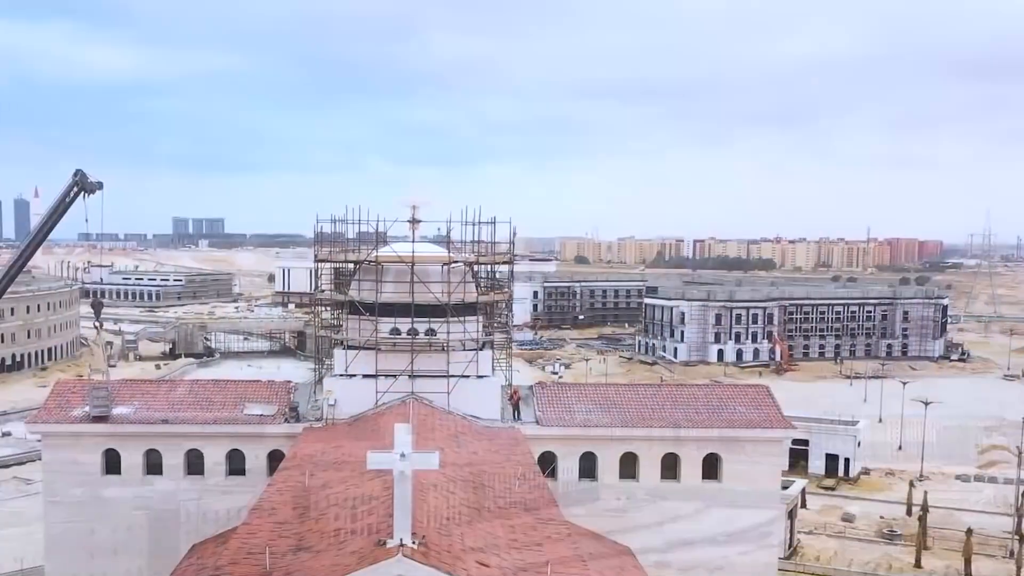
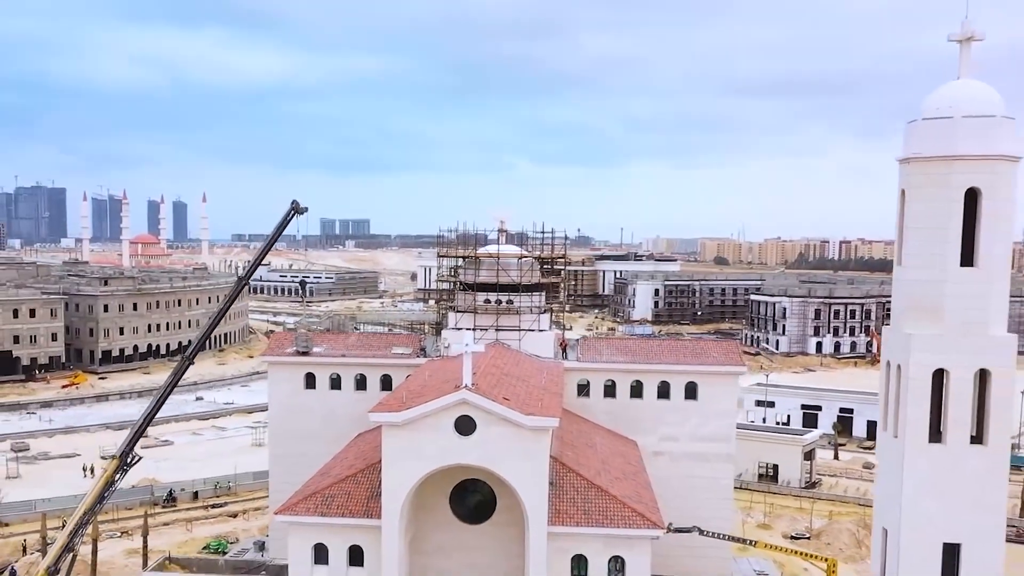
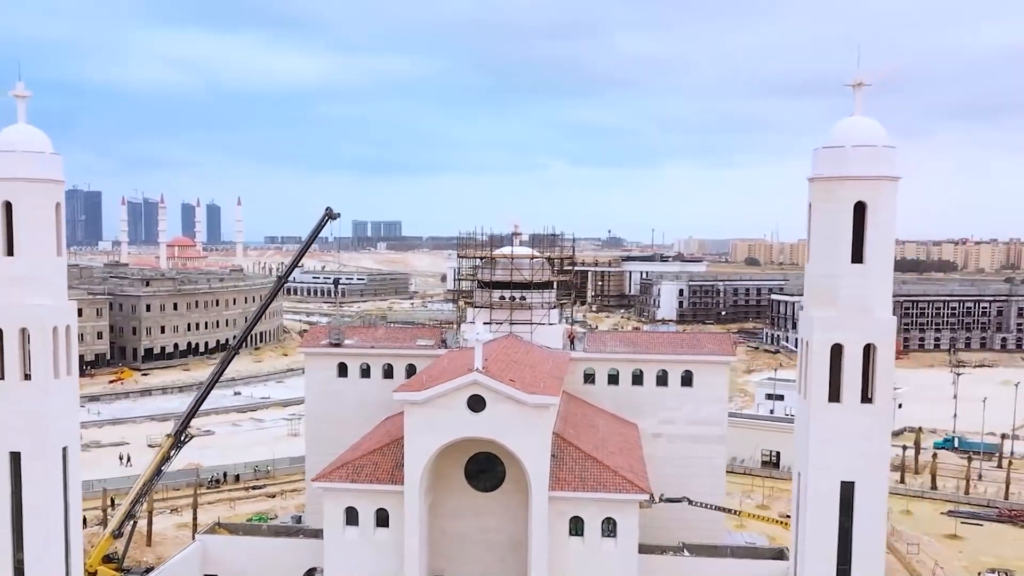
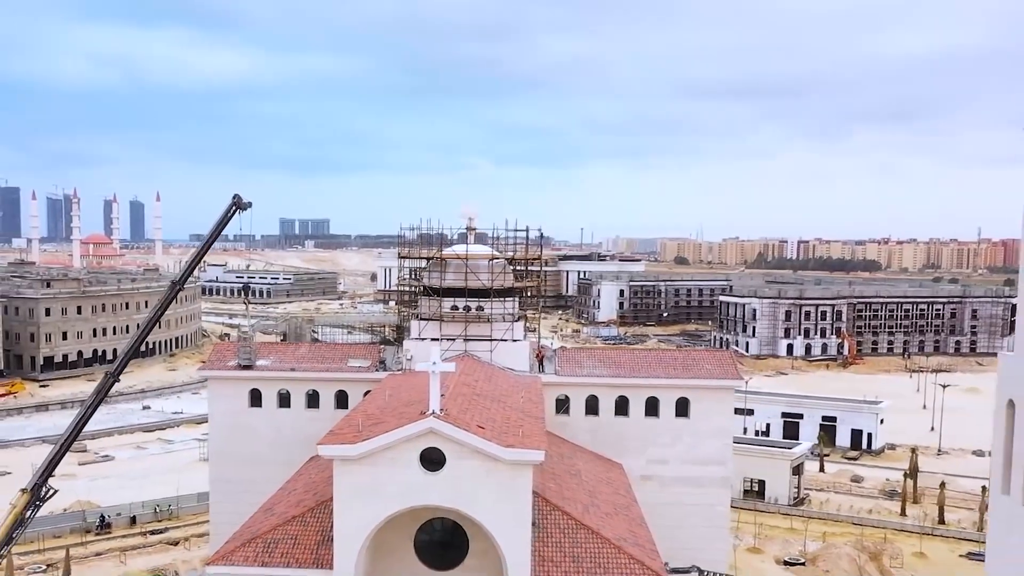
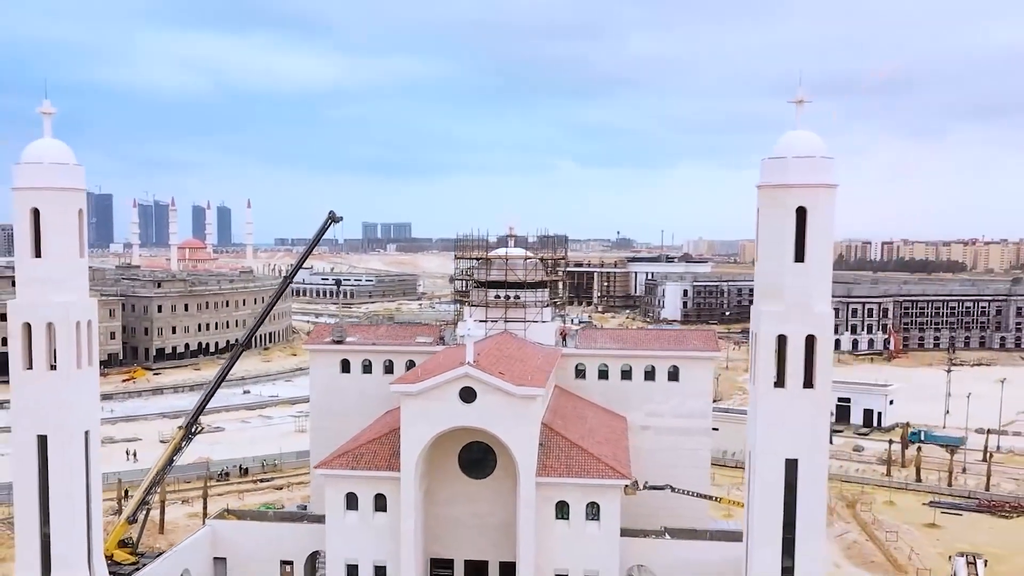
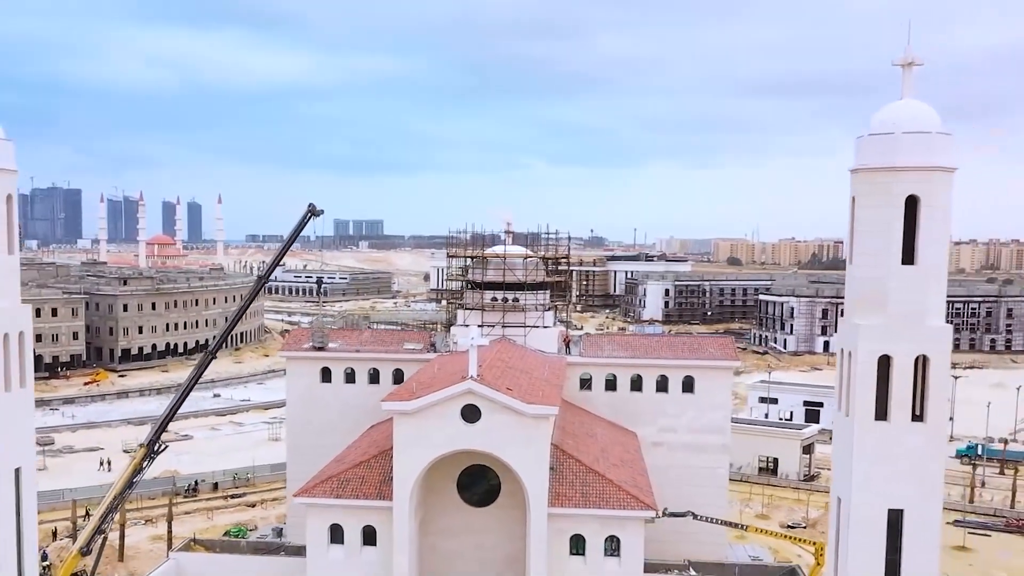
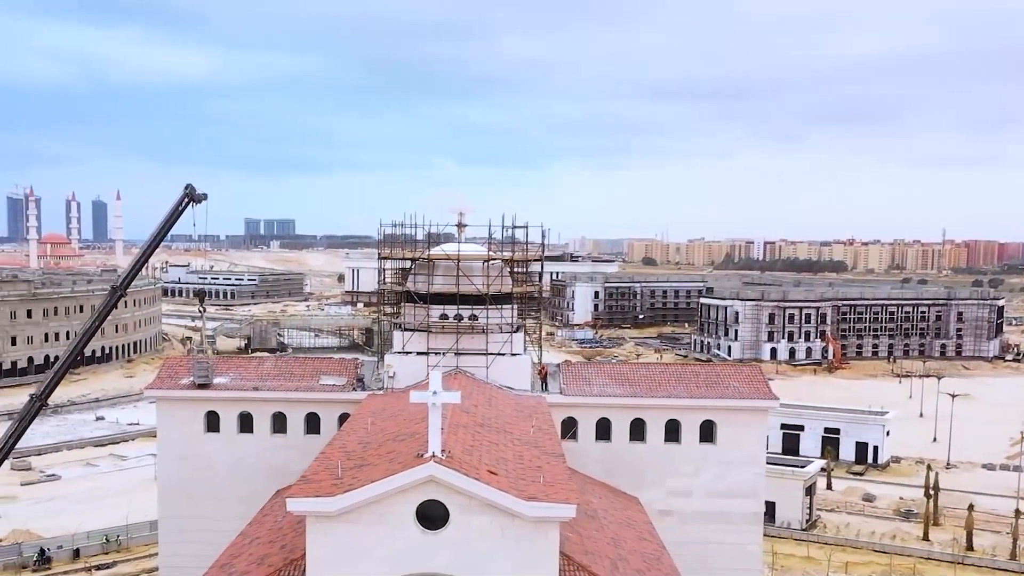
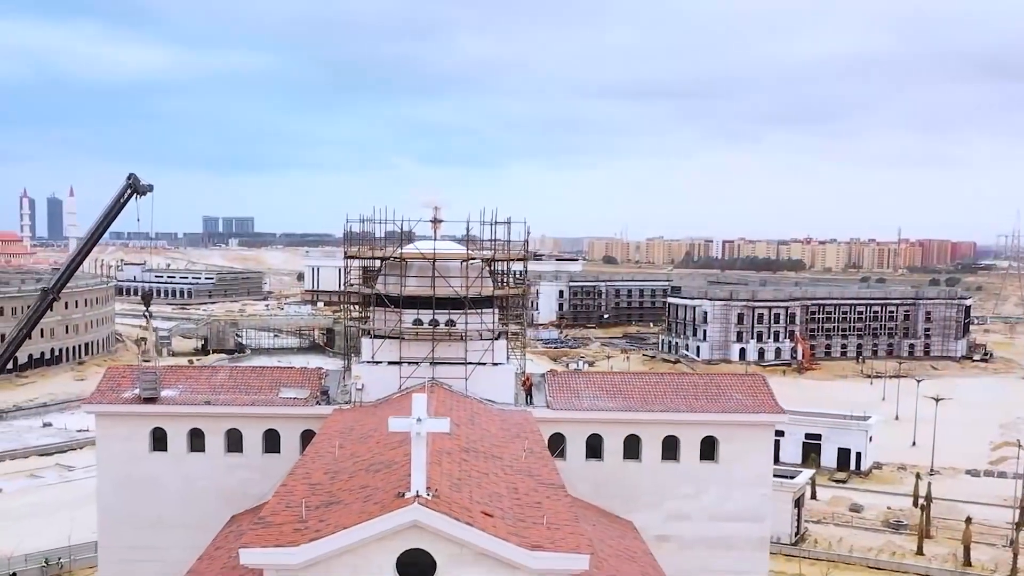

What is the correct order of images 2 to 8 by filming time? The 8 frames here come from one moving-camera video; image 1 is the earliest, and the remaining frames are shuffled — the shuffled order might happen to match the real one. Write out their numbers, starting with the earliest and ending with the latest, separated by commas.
8, 7, 4, 2, 6, 3, 5
